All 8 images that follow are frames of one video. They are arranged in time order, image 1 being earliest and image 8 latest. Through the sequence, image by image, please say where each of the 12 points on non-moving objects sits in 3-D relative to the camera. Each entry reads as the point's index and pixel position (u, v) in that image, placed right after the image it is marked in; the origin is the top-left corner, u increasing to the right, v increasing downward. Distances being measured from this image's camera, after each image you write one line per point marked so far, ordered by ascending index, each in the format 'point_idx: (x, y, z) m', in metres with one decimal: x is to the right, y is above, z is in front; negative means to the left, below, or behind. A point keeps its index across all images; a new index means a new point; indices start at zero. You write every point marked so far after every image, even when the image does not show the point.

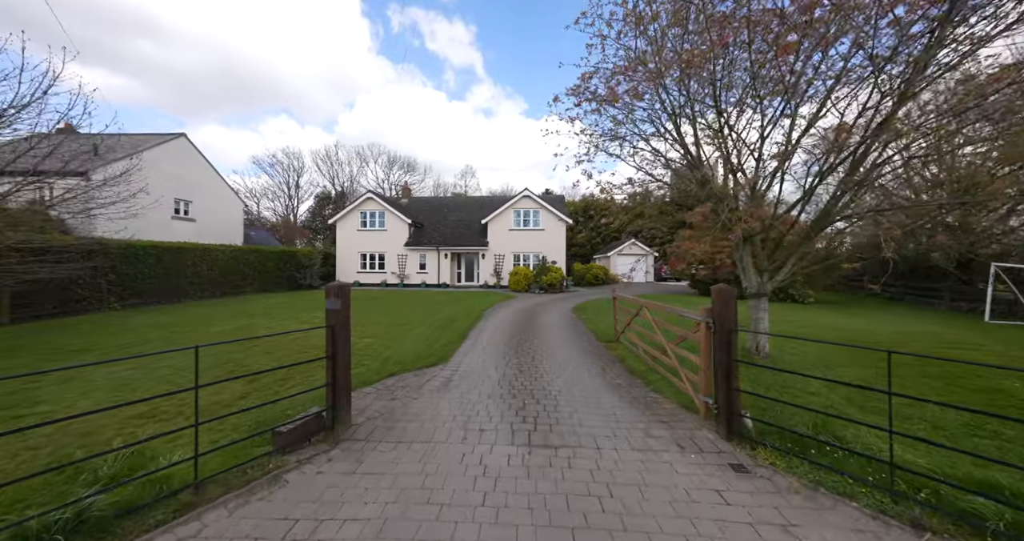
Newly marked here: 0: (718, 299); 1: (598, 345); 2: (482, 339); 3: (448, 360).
0: (+2.0, -0.3, +3.5) m
1: (+1.8, -1.6, +7.6) m
2: (-0.6, -1.5, +8.4) m
3: (-1.2, -1.6, +6.7) m
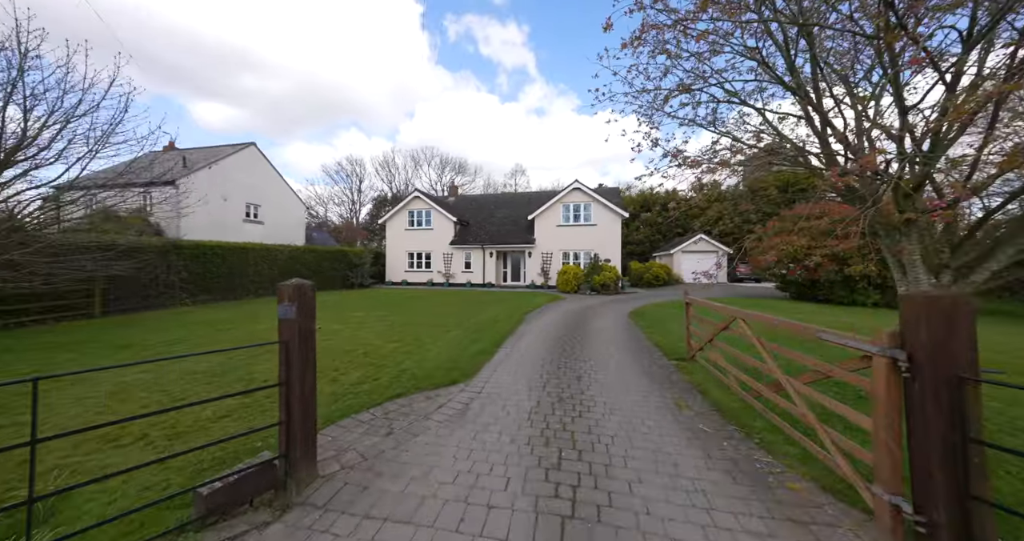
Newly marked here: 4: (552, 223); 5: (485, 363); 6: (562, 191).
0: (+2.0, -0.2, +1.8) m
1: (+2.4, -1.5, +5.9) m
2: (+0.2, -1.4, +7.0) m
3: (-0.6, -1.6, +5.4) m
4: (+2.0, +2.6, +19.4) m
5: (-0.5, -1.5, +6.0) m
6: (+2.4, +4.2, +18.9) m
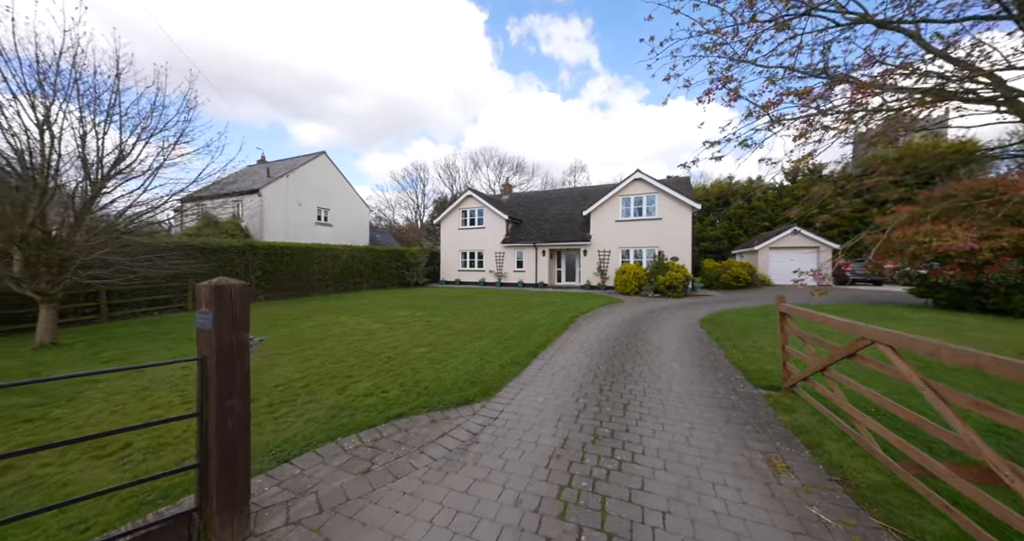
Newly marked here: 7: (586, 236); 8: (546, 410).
0: (+1.7, -0.2, +0.4) m
1: (+2.8, -1.5, +4.4) m
2: (+0.8, -1.4, +5.9) m
3: (-0.3, -1.5, +4.5) m
4: (+4.6, +2.6, +17.8) m
5: (0.0, -1.5, +5.0) m
6: (+5.0, +4.2, +17.2) m
7: (+3.5, +1.8, +18.3) m
8: (+0.4, -1.6, +4.1) m
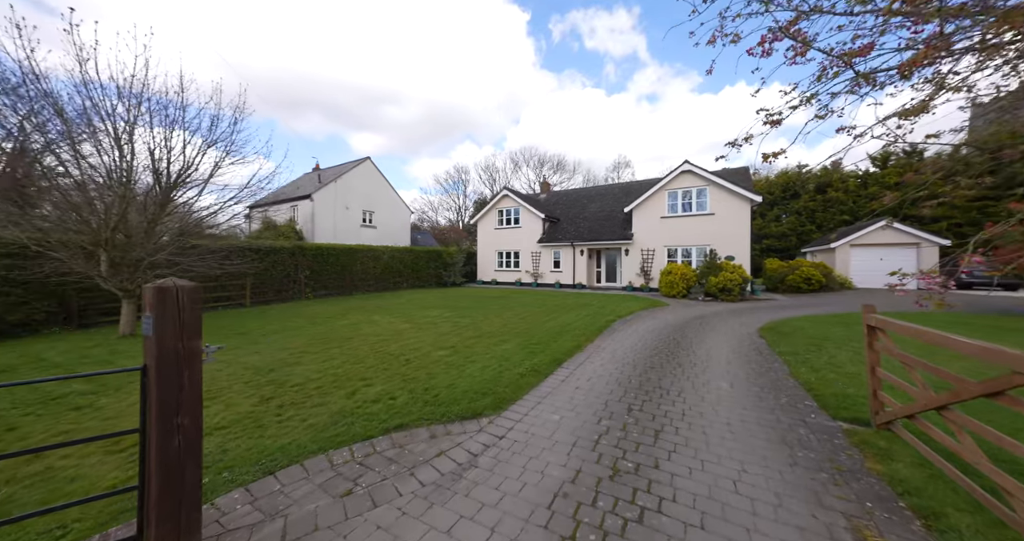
0: (+1.4, -0.2, -0.3) m
1: (+2.9, -1.5, +3.5) m
2: (+1.1, -1.4, +5.3) m
3: (-0.1, -1.5, +4.0) m
4: (+6.5, +2.5, +16.6) m
5: (+0.2, -1.5, +4.5) m
6: (+6.7, +4.2, +16.0) m
7: (+5.4, +1.8, +17.2) m
8: (+0.5, -1.6, +3.5) m
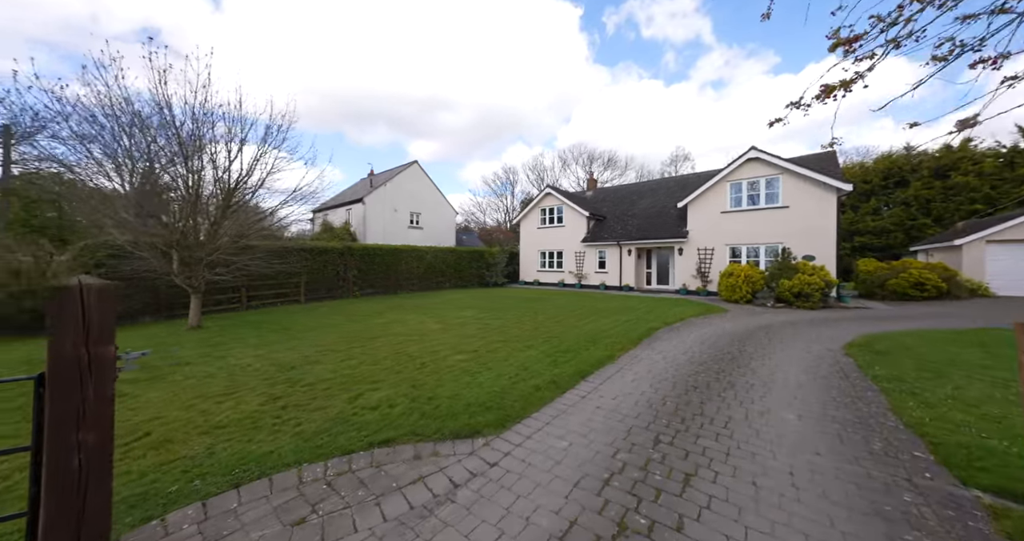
0: (+0.7, -0.1, -1.0) m
1: (+2.9, -1.5, +2.5) m
2: (+1.3, -1.4, +4.5) m
3: (-0.1, -1.5, +3.5) m
4: (+8.4, +2.5, +14.9) m
5: (+0.3, -1.4, +3.9) m
6: (+8.5, +4.1, +14.3) m
7: (+7.4, +1.7, +15.7) m
8: (+0.4, -1.5, +2.9) m
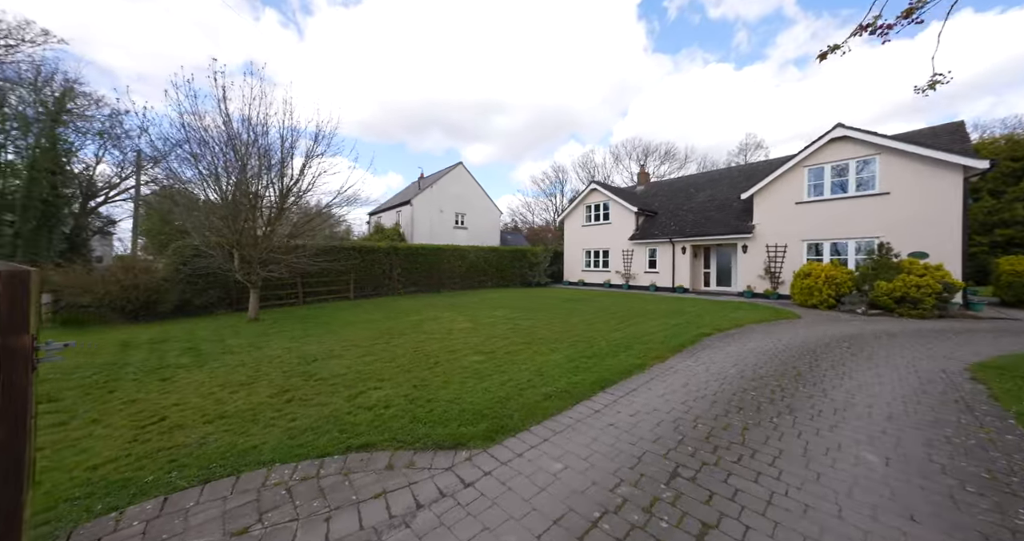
0: (-0.1, 0.0, -1.5) m
1: (+2.6, -1.4, +1.6) m
2: (+1.4, -1.3, +3.8) m
3: (-0.2, -1.4, +3.0) m
4: (+10.1, +2.4, +13.0) m
5: (+0.3, -1.4, +3.4) m
6: (+10.1, +4.1, +12.3) m
7: (+9.2, +1.6, +13.9) m
8: (+0.2, -1.5, +2.4) m
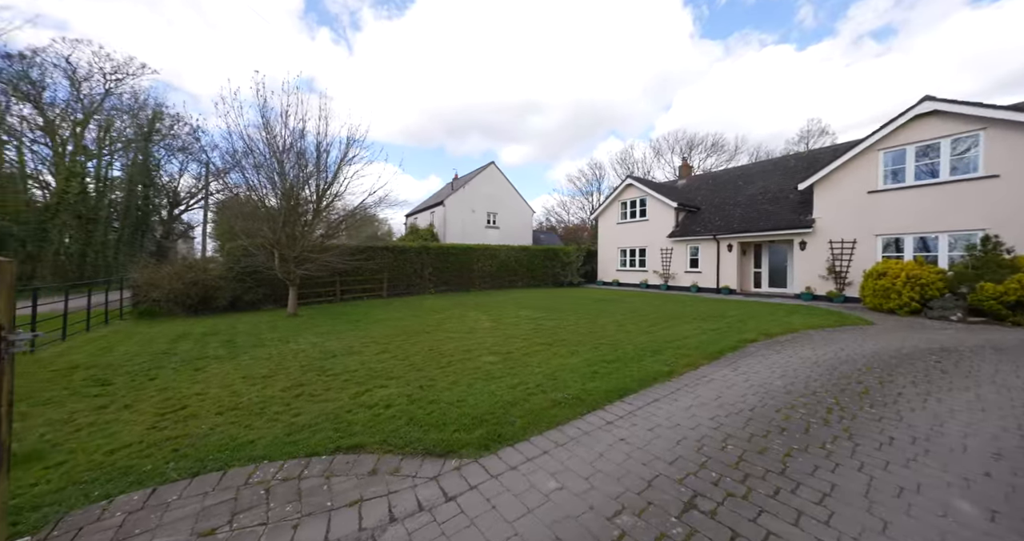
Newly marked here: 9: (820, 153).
0: (-0.6, +0.1, -1.7) m
1: (+2.4, -1.3, +1.0) m
2: (+1.5, -1.2, +3.4) m
3: (-0.2, -1.4, +2.7) m
4: (+11.1, +2.4, +11.5) m
5: (+0.4, -1.3, +3.1) m
6: (+11.1, +4.1, +10.8) m
7: (+10.4, +1.6, +12.5) m
8: (+0.1, -1.4, +2.1) m
9: (+12.9, +4.7, +14.8) m
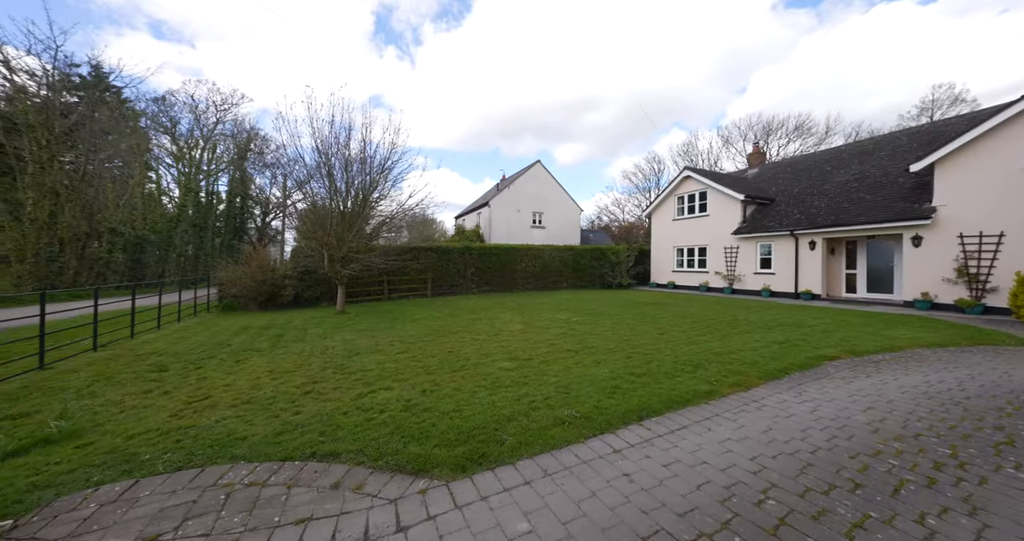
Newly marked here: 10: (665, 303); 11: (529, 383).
0: (-1.5, +0.1, -2.0) m
1: (+1.9, -1.3, +0.3) m
2: (+1.4, -1.2, +2.7) m
3: (-0.3, -1.3, +2.4) m
4: (+12.4, +2.3, +9.1) m
5: (+0.3, -1.3, +2.6) m
6: (+12.2, +4.0, +8.5) m
7: (+11.8, +1.5, +10.2) m
8: (-0.1, -1.4, +1.6) m
9: (+14.6, +4.5, +12.1) m
10: (+4.1, -0.8, +9.3) m
11: (+0.2, -1.2, +3.8) m
